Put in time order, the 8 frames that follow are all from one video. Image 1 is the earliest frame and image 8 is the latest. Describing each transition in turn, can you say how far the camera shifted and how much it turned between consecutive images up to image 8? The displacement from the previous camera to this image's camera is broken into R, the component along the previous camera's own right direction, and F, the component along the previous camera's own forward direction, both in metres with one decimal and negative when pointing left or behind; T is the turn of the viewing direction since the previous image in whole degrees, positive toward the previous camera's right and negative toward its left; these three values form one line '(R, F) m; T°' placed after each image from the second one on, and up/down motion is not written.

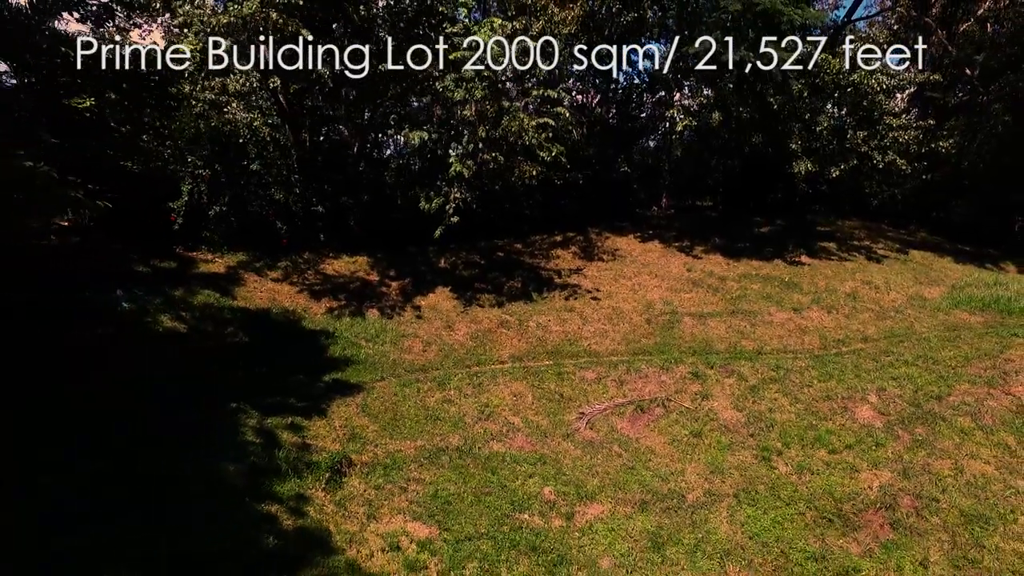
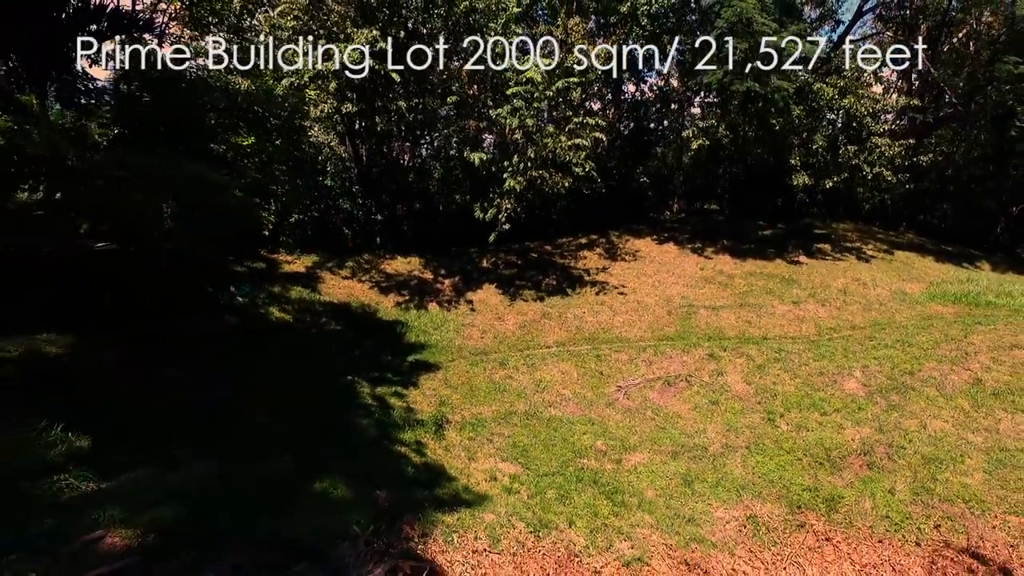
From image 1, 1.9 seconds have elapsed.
(-0.6, -1.4) m; 0°
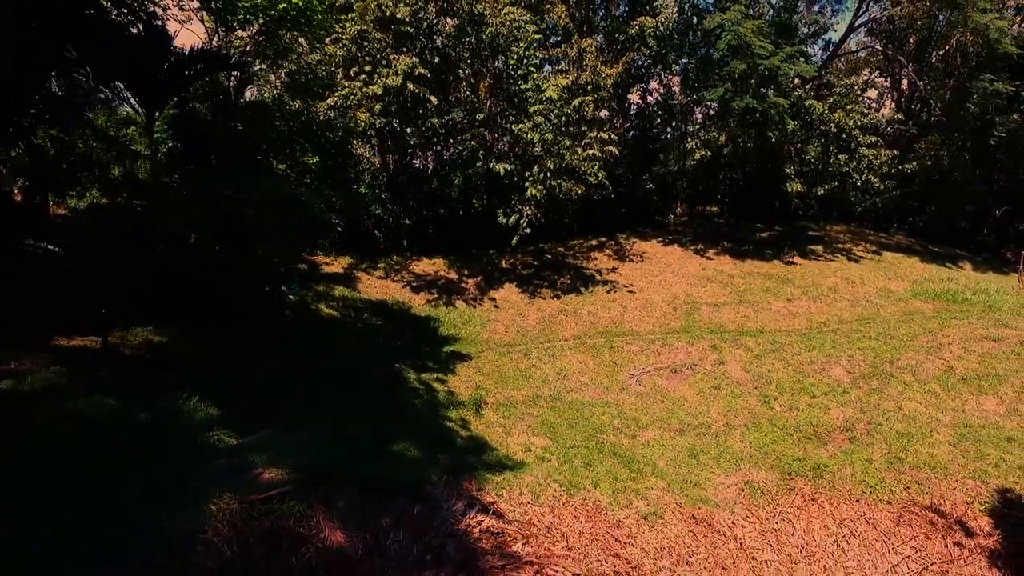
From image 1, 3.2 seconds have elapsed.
(-0.3, -0.9) m; 0°
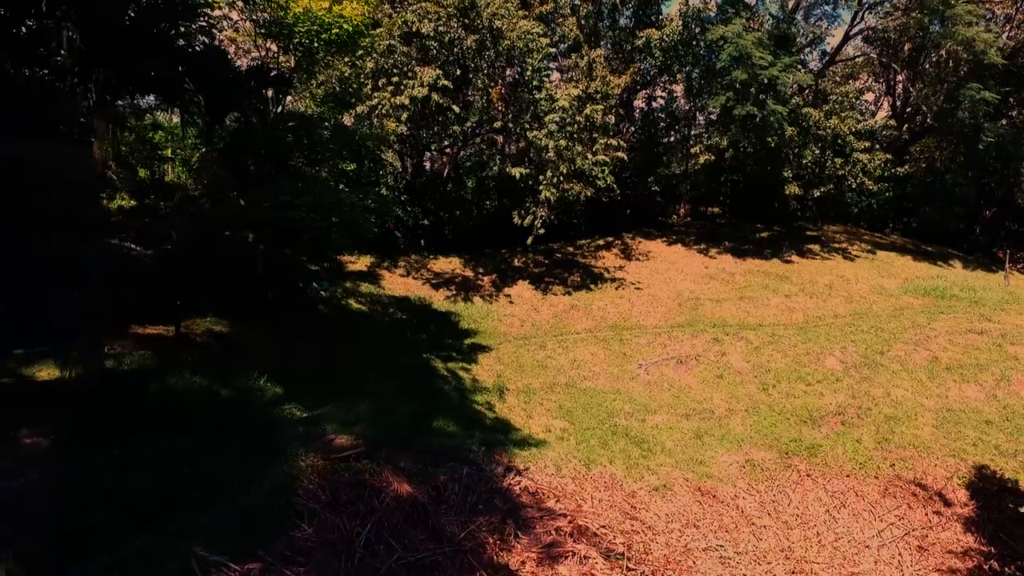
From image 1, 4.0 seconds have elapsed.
(-0.3, -0.6) m; 0°
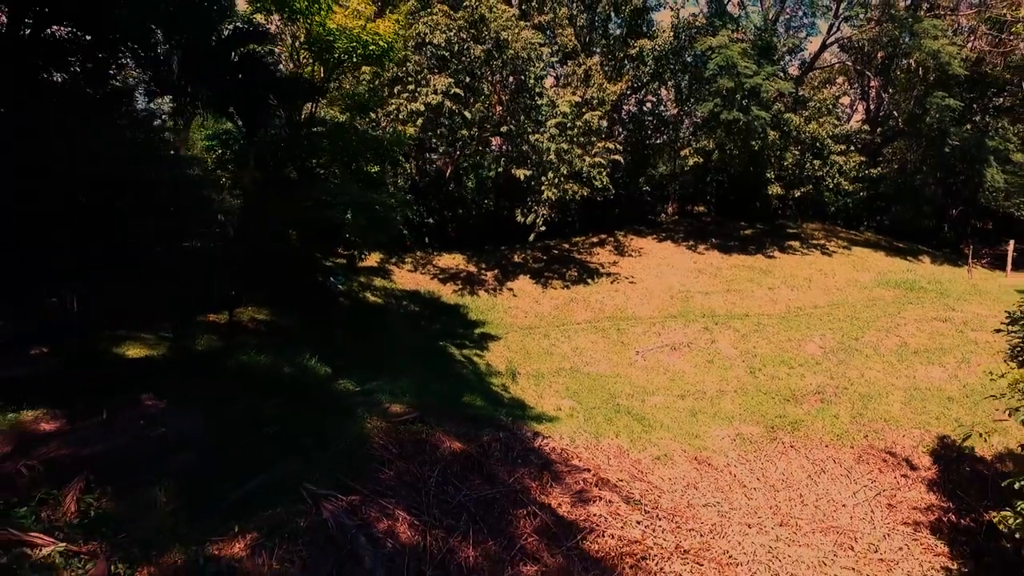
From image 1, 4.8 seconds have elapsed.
(-0.4, -0.7) m; +2°
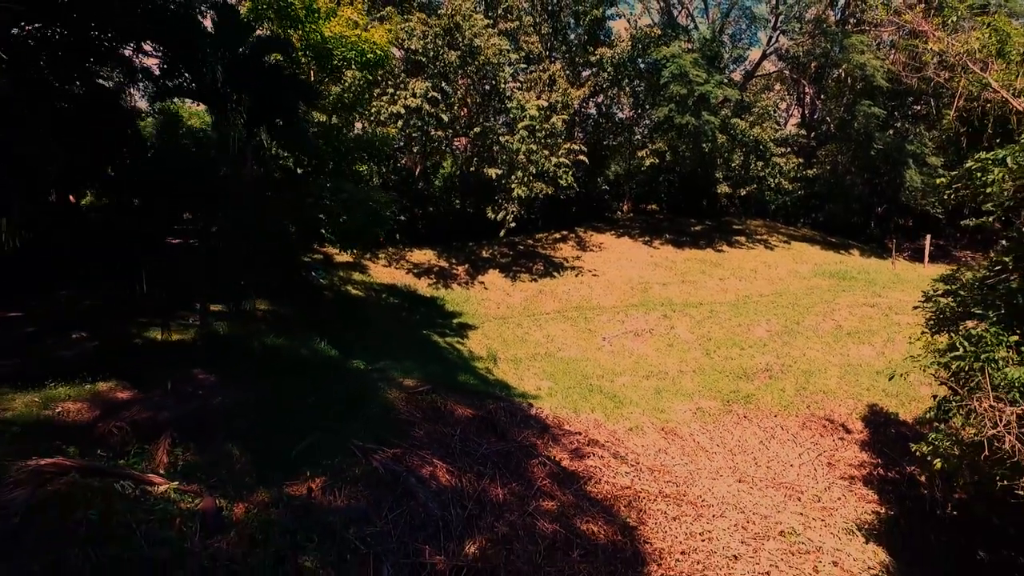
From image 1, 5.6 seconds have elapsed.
(-0.5, -0.6) m; +5°
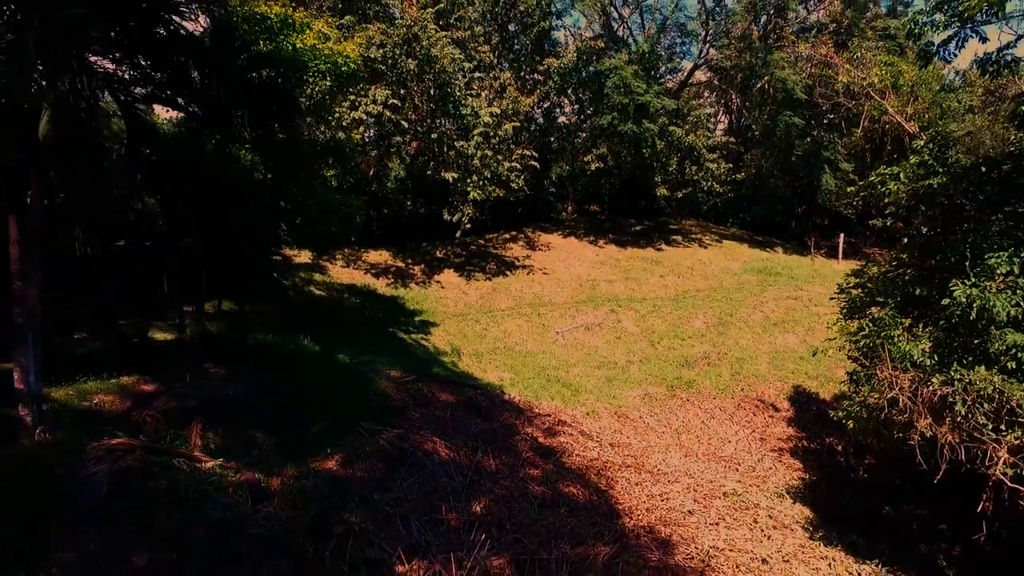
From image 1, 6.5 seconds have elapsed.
(-0.4, -0.6) m; +6°
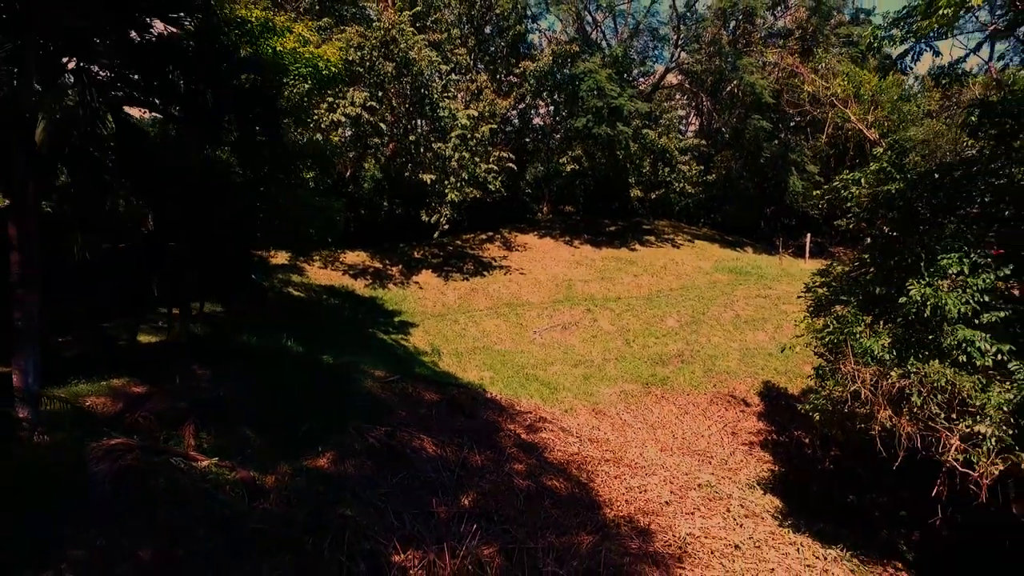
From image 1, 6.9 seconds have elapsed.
(-0.1, -0.2) m; +2°
